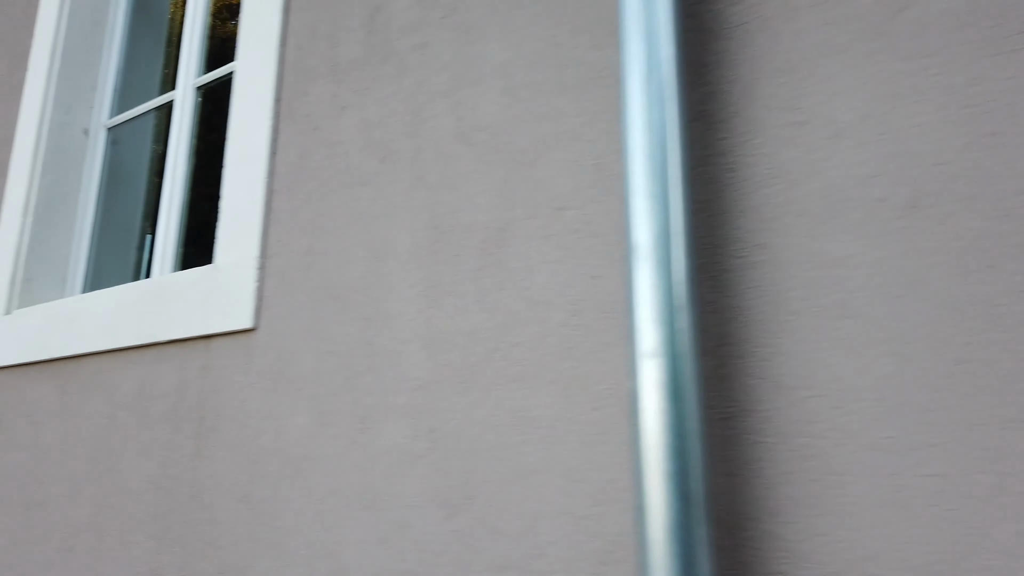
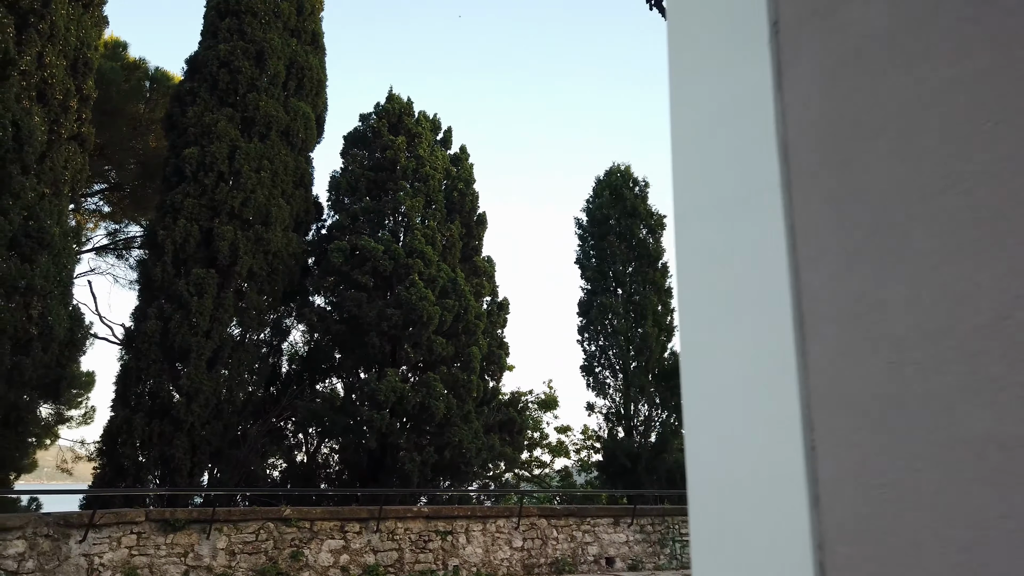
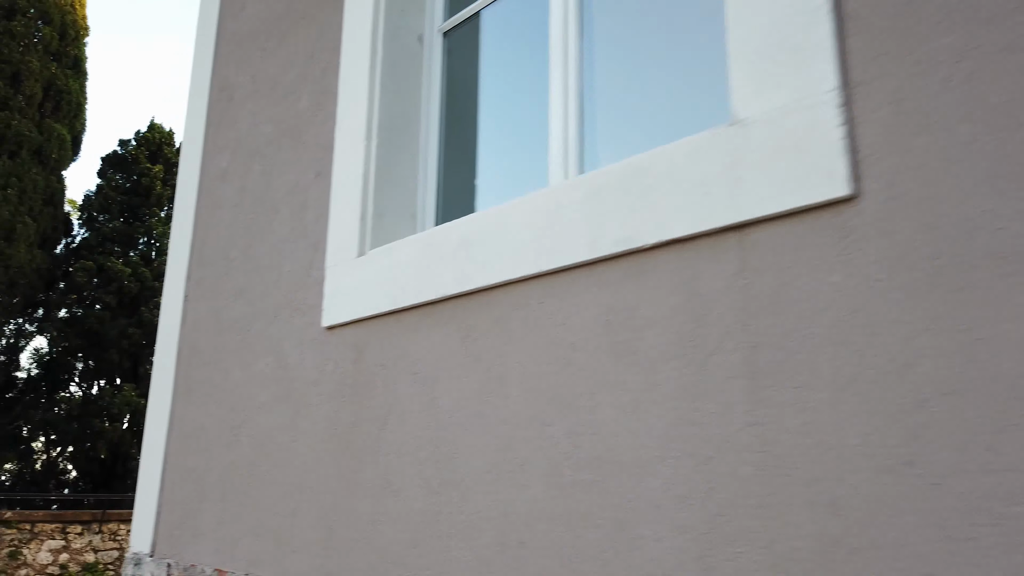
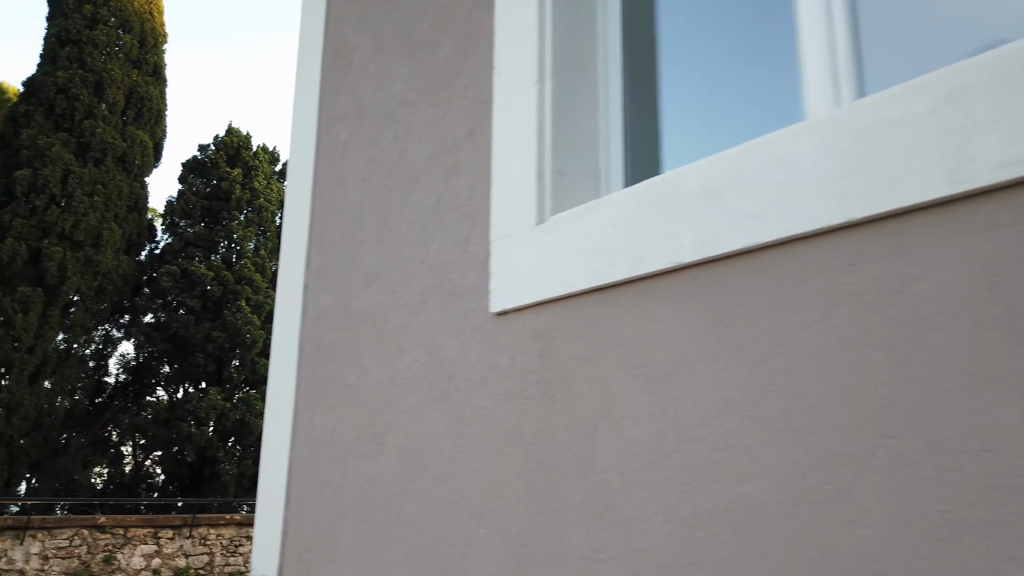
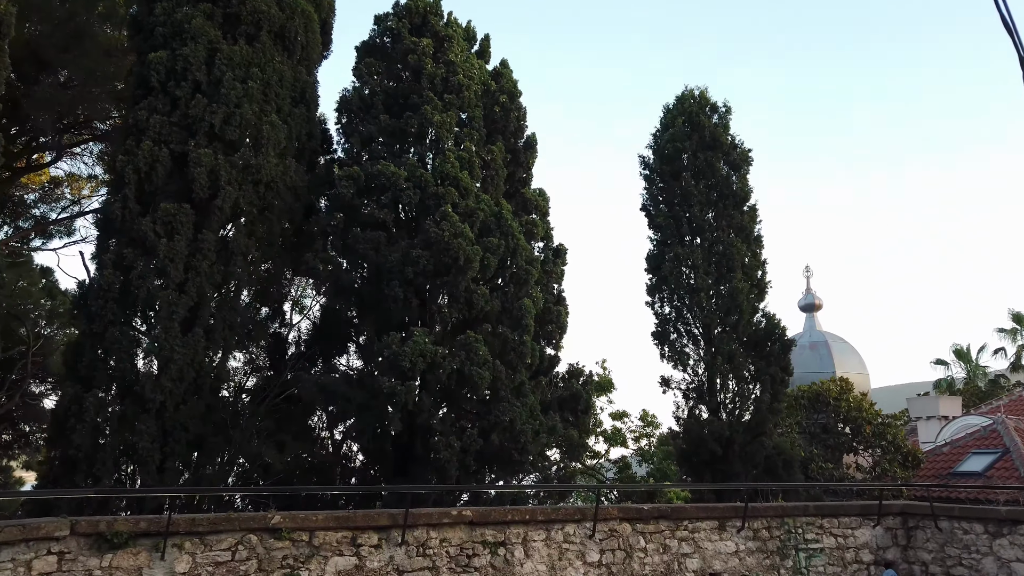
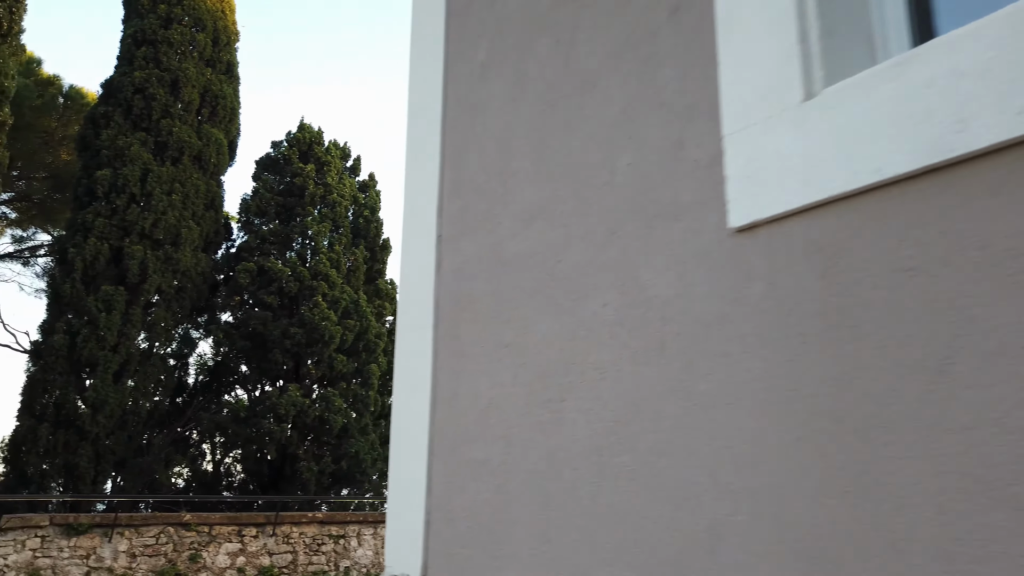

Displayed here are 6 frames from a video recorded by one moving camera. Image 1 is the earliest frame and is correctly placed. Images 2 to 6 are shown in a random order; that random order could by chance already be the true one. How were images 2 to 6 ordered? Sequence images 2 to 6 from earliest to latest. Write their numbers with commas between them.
3, 4, 6, 2, 5
